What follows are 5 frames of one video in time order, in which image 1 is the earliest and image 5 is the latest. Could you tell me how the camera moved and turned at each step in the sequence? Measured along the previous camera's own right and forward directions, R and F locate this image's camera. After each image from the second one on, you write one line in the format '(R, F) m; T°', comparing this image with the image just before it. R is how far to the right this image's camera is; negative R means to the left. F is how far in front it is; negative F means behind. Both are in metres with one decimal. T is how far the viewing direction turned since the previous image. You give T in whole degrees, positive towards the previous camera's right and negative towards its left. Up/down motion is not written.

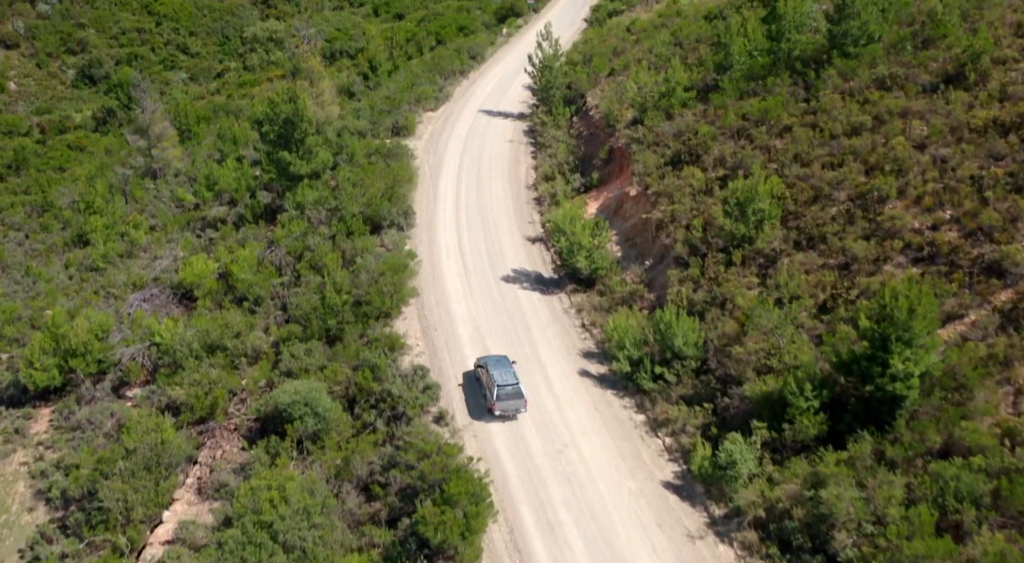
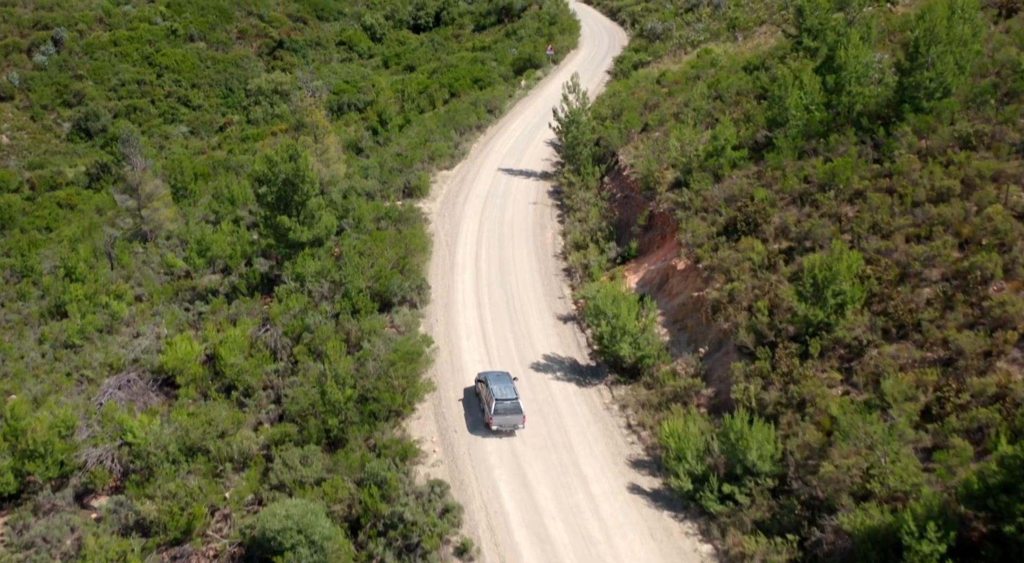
(-0.6, +3.3) m; 0°
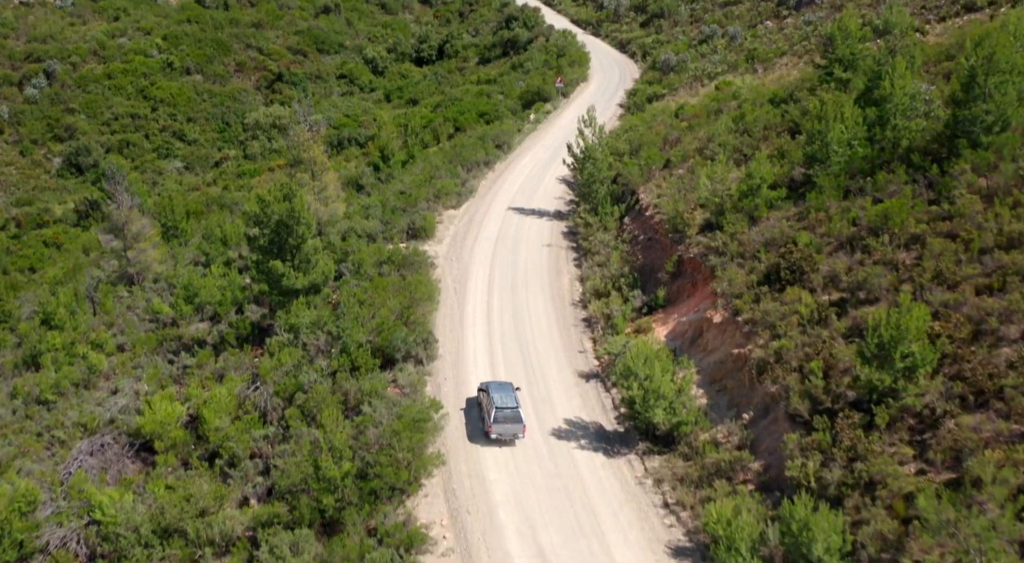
(-0.4, +2.2) m; 0°
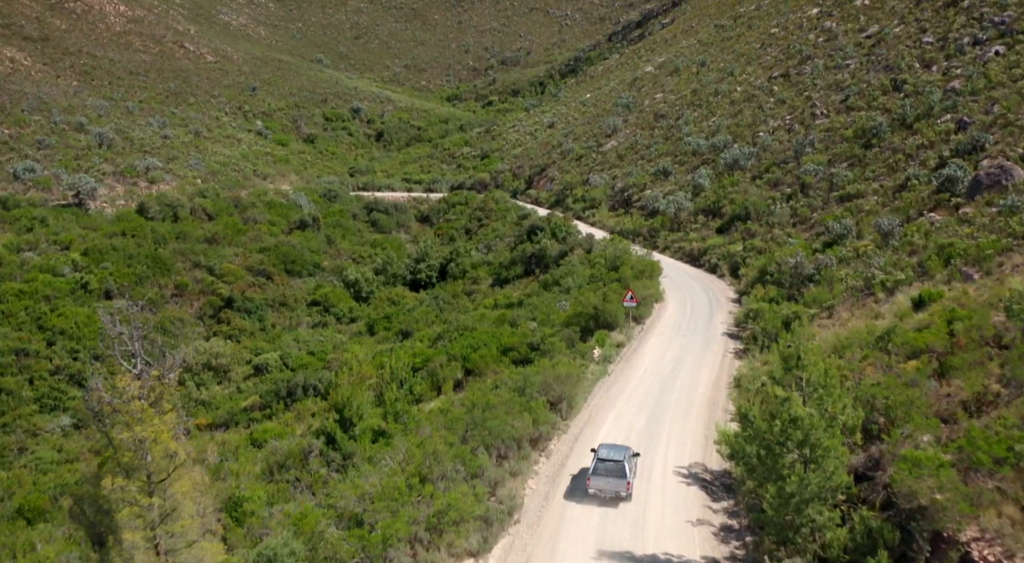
(-1.5, +16.1) m; 0°
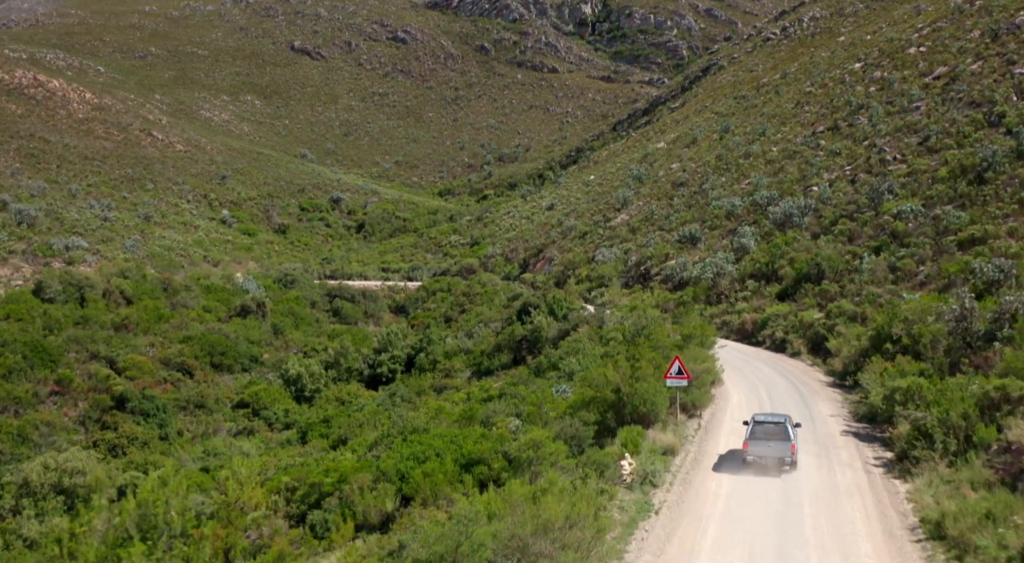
(+0.7, +11.0) m; 0°
